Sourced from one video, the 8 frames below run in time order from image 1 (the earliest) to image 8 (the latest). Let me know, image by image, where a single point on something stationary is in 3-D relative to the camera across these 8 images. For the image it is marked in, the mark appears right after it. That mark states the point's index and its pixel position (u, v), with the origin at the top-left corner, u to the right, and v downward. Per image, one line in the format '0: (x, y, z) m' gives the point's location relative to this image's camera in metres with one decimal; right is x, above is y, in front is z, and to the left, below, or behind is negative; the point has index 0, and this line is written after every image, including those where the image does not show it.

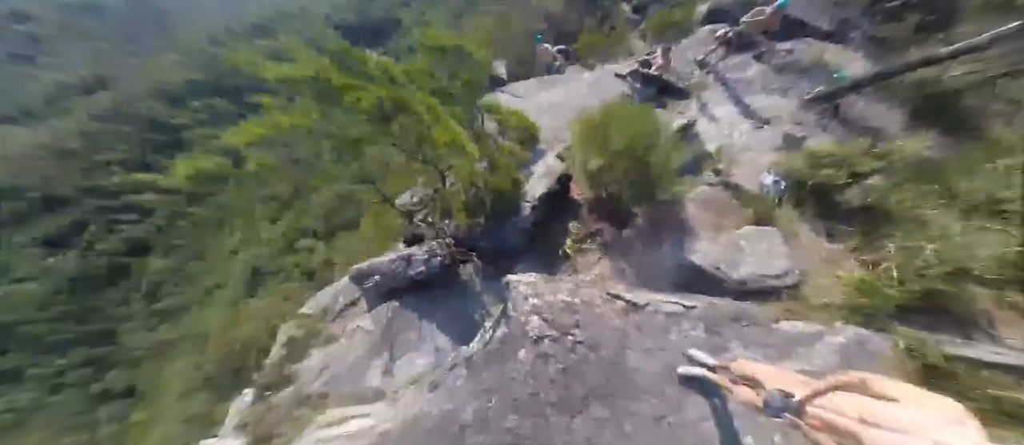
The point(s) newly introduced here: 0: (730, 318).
0: (+2.2, -1.1, +3.7) m
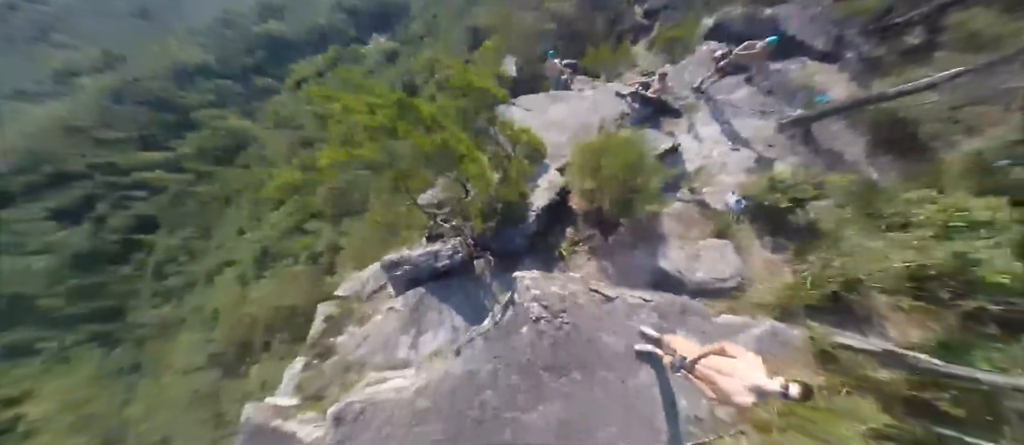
0: (+2.3, -1.3, +4.7) m
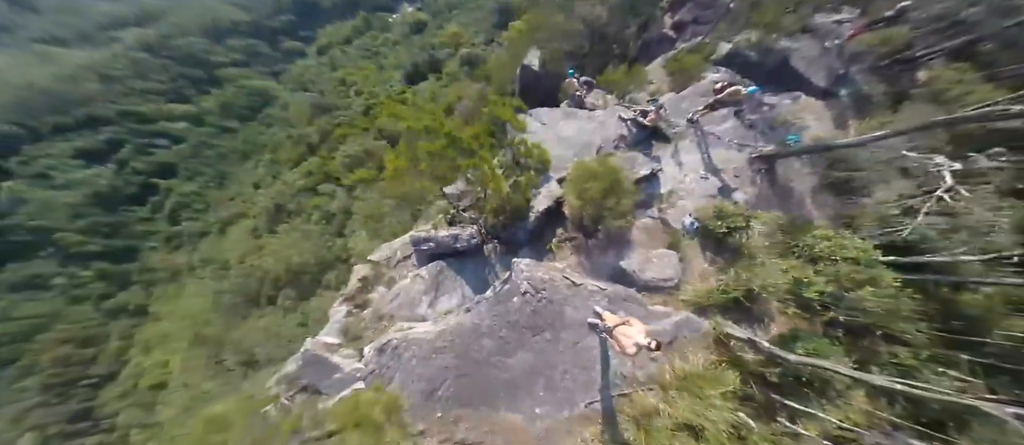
0: (+2.2, -1.5, +6.4) m
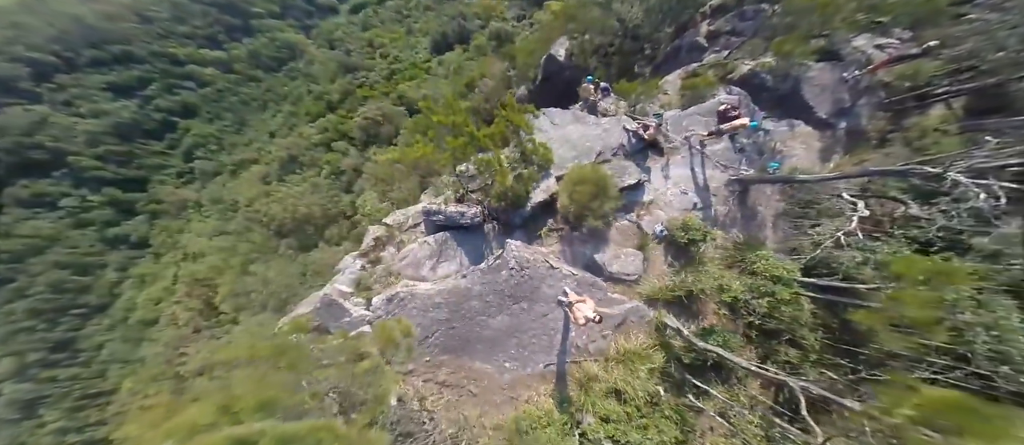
0: (+1.9, -1.5, +7.6) m
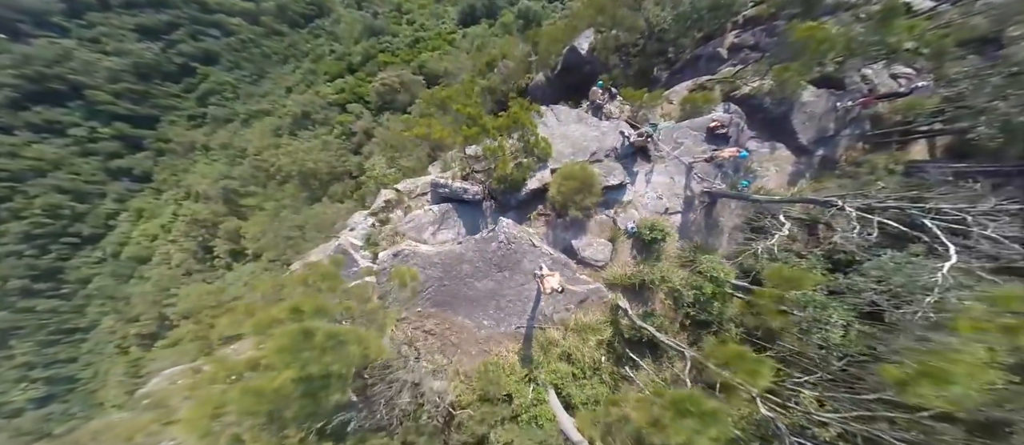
0: (+1.5, -1.1, +9.0) m
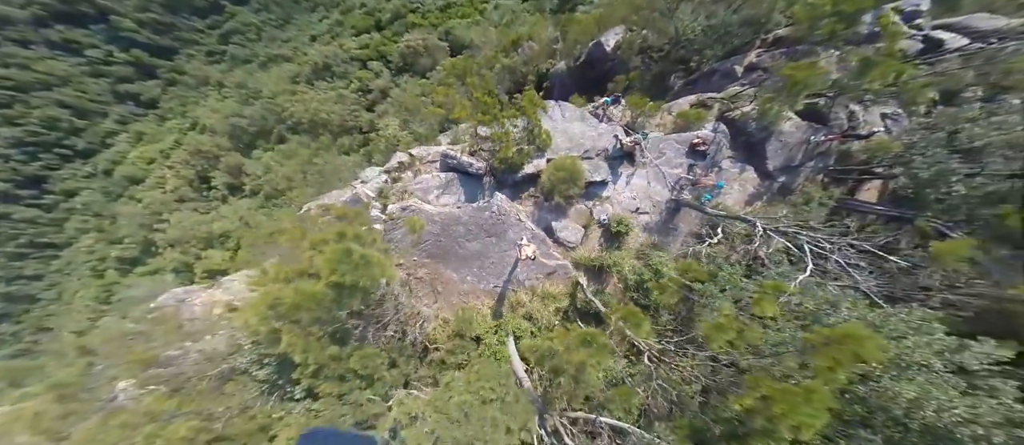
0: (+1.0, -0.6, +10.6) m
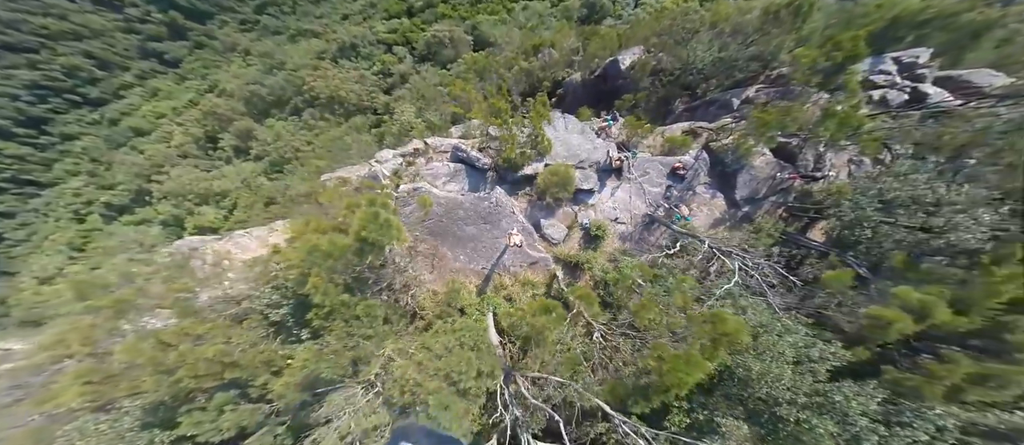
0: (+0.7, -0.4, +12.0) m
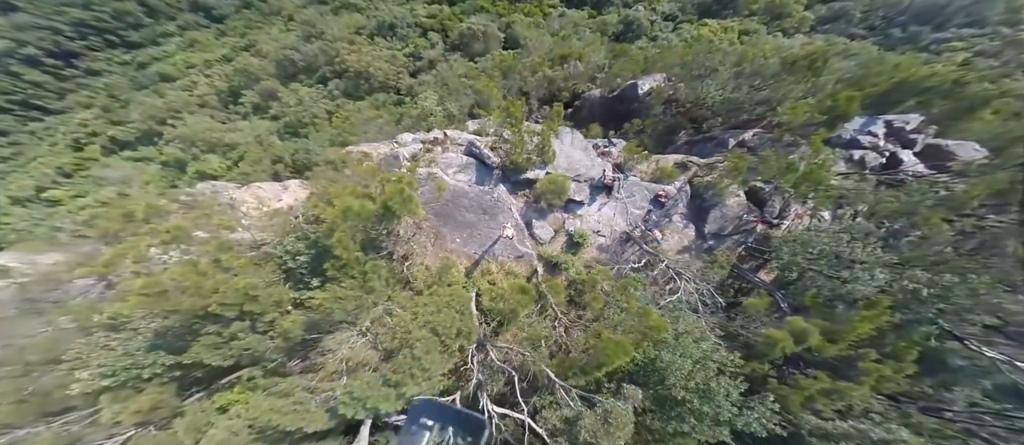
0: (+0.4, -0.4, +13.7) m
